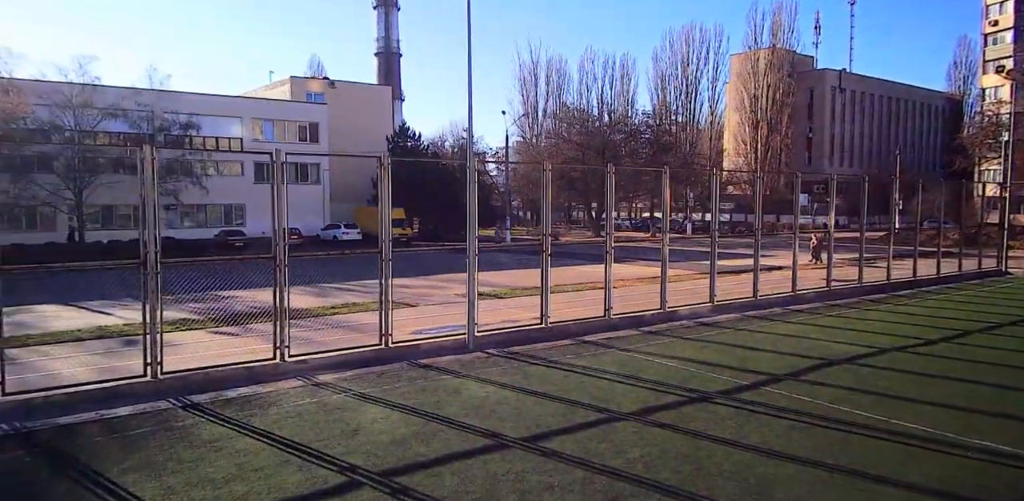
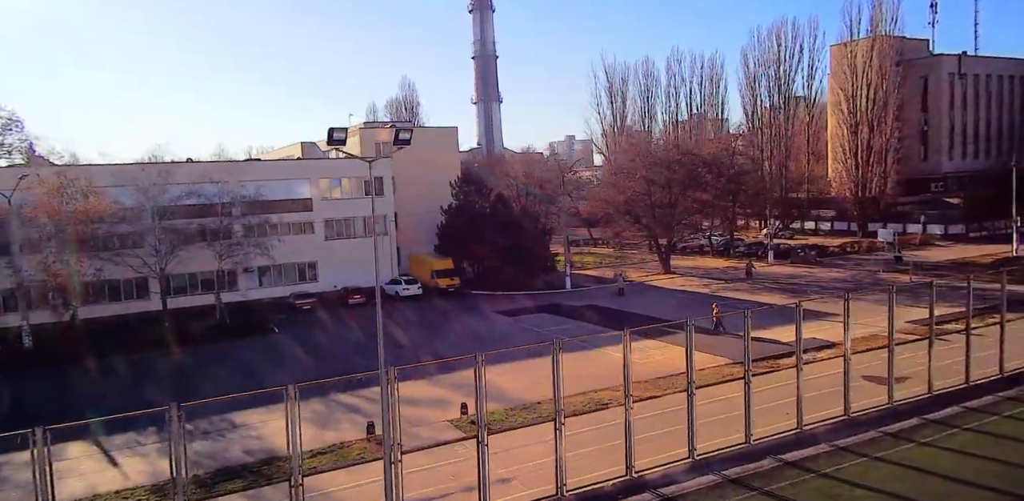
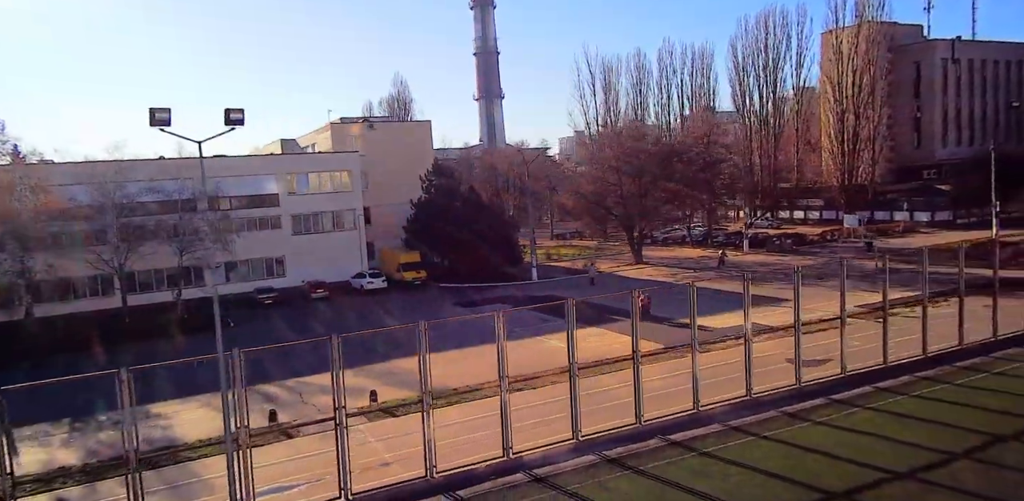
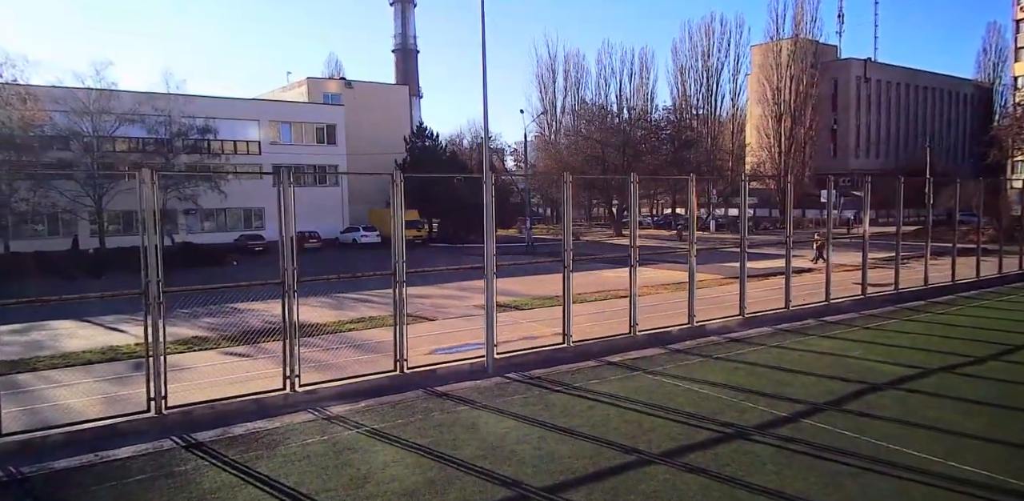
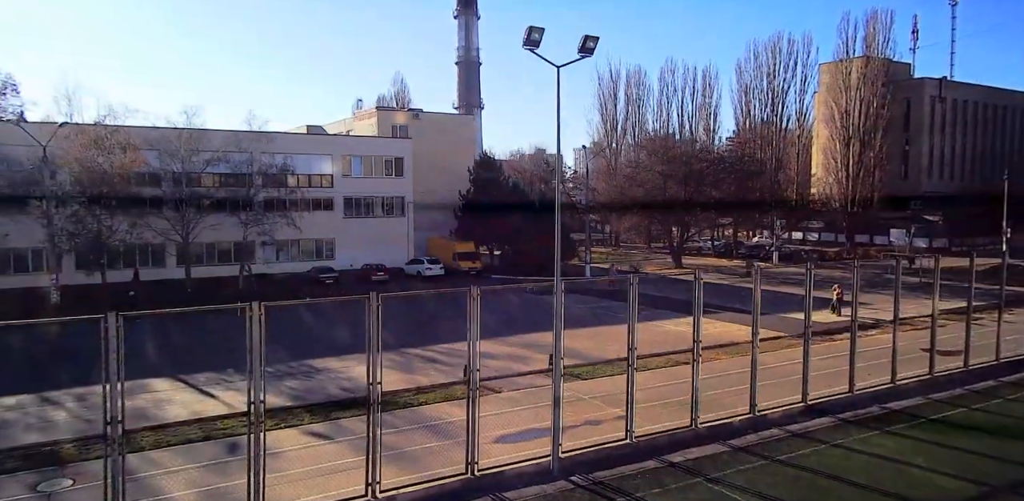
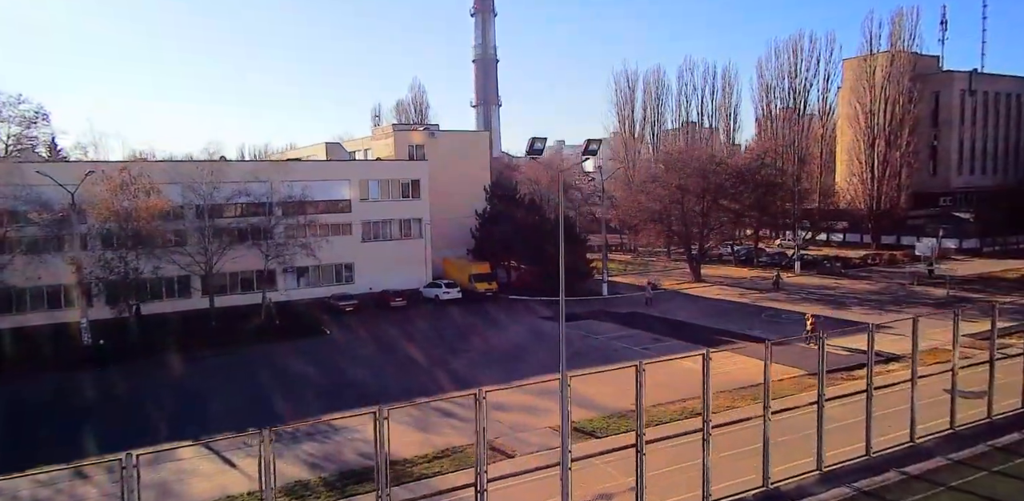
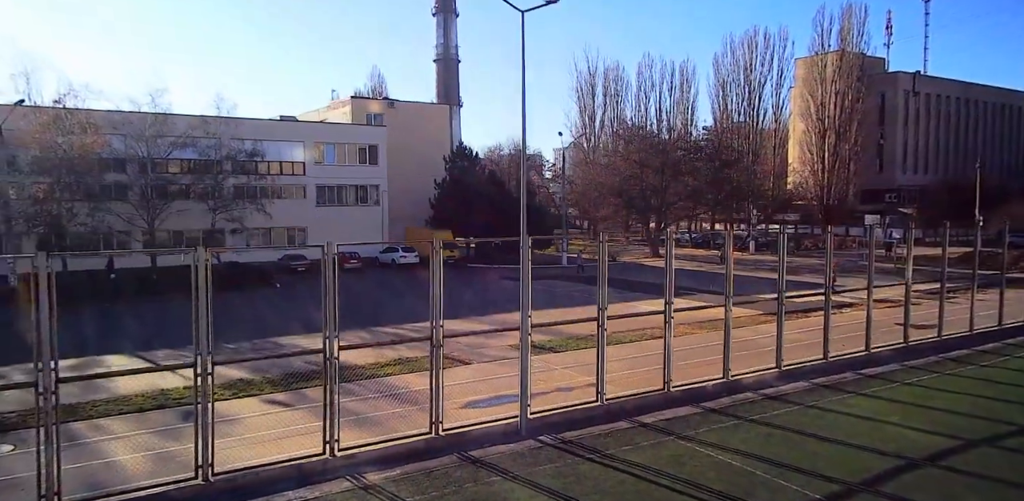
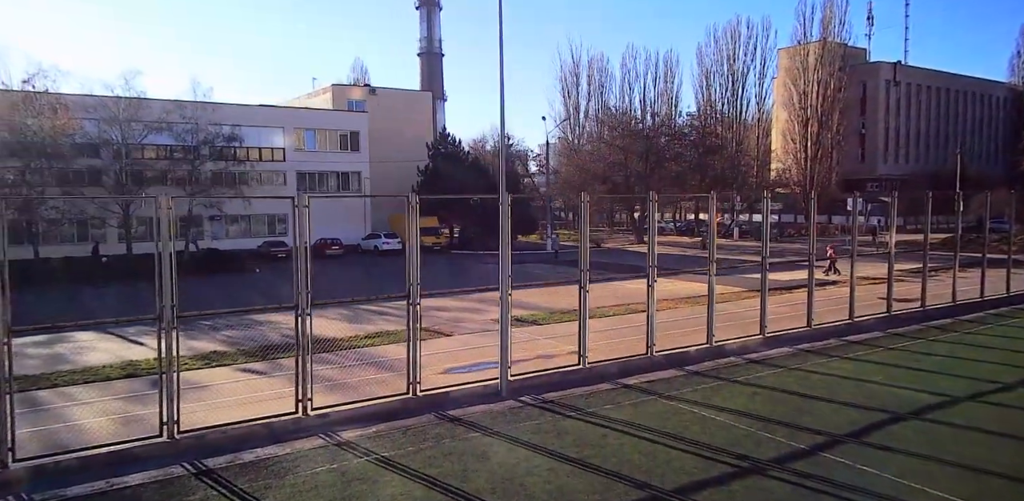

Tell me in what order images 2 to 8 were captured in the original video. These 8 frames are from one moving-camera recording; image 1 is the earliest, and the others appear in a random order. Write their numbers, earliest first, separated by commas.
4, 8, 7, 5, 6, 2, 3
